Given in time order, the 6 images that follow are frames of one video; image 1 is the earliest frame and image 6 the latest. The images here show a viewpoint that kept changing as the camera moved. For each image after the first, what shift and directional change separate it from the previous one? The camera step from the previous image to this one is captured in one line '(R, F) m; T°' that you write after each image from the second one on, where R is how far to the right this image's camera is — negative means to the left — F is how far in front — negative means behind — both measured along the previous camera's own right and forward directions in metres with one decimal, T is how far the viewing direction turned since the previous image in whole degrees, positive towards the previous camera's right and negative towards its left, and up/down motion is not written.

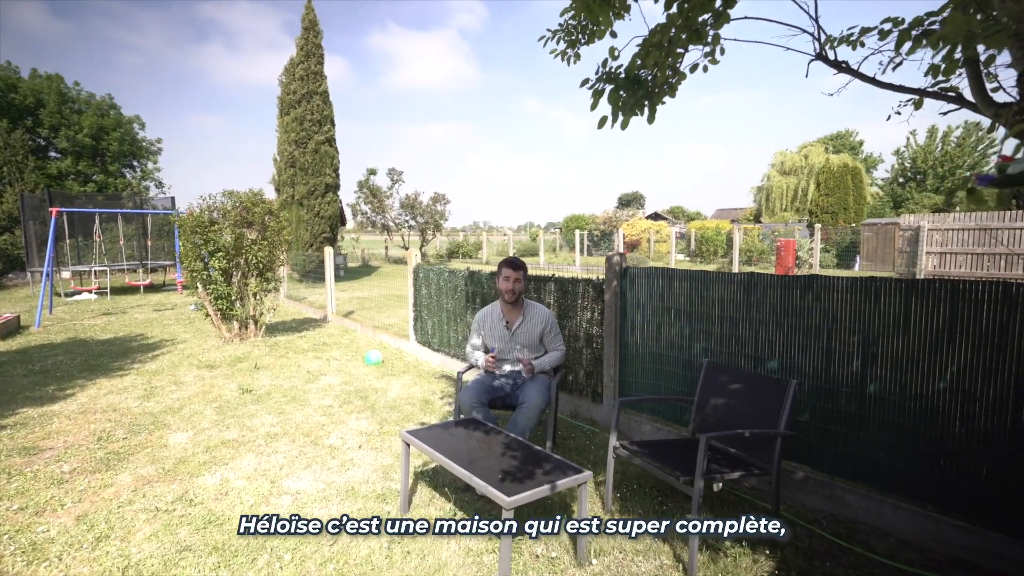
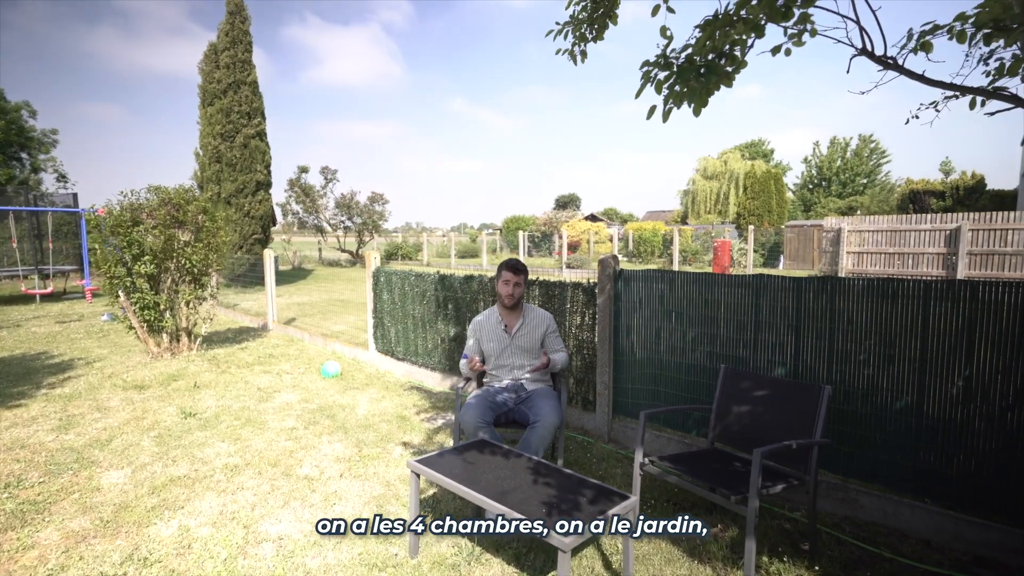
(-0.6, +0.4) m; +8°
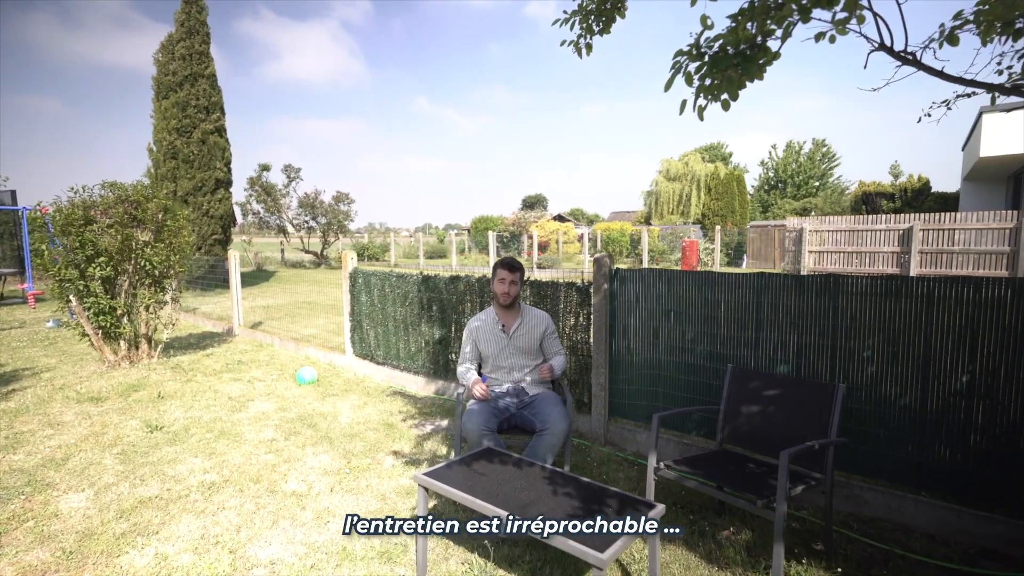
(-0.3, +0.2) m; +4°
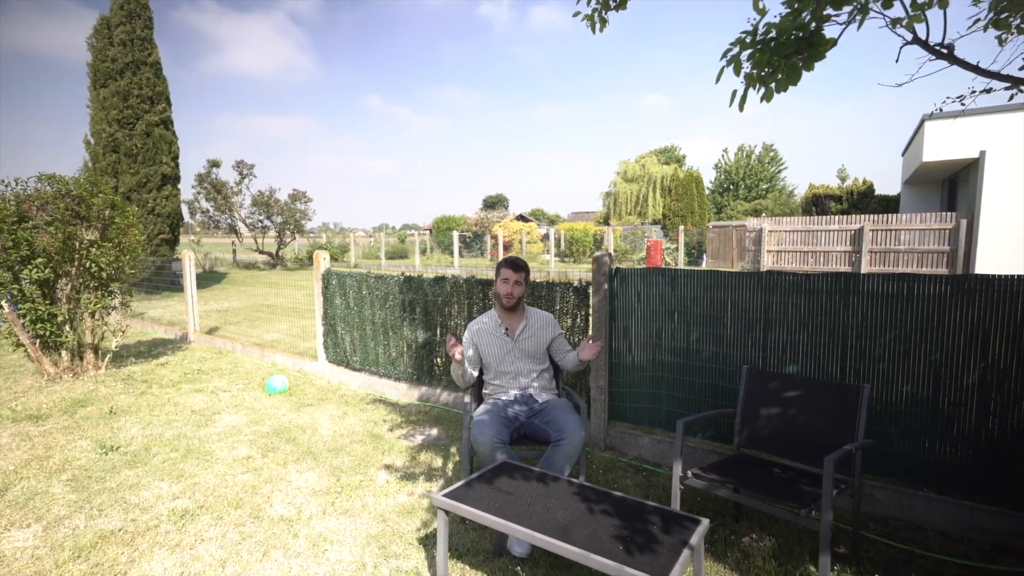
(-0.4, +0.3) m; +5°
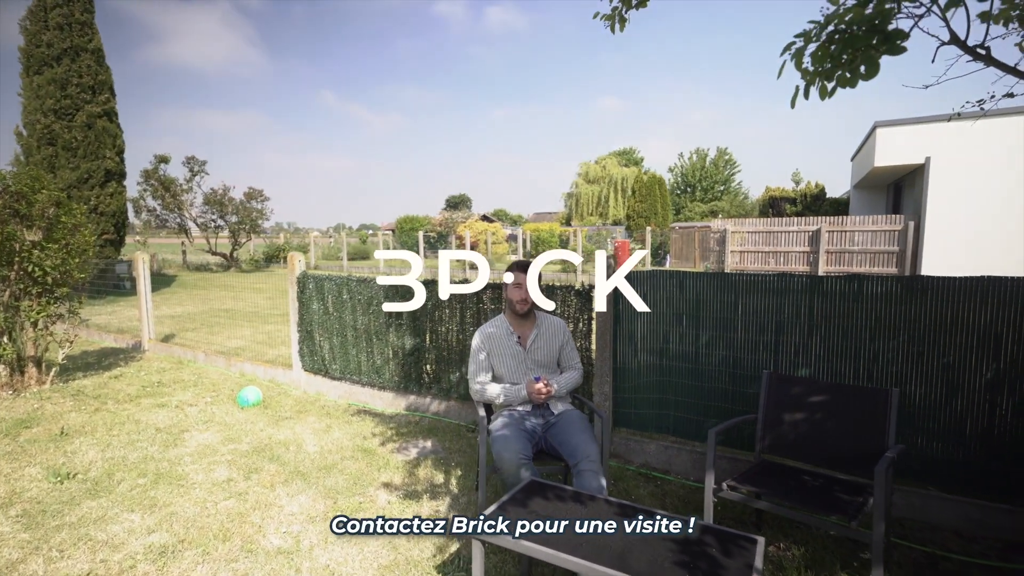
(-0.4, +0.3) m; +5°
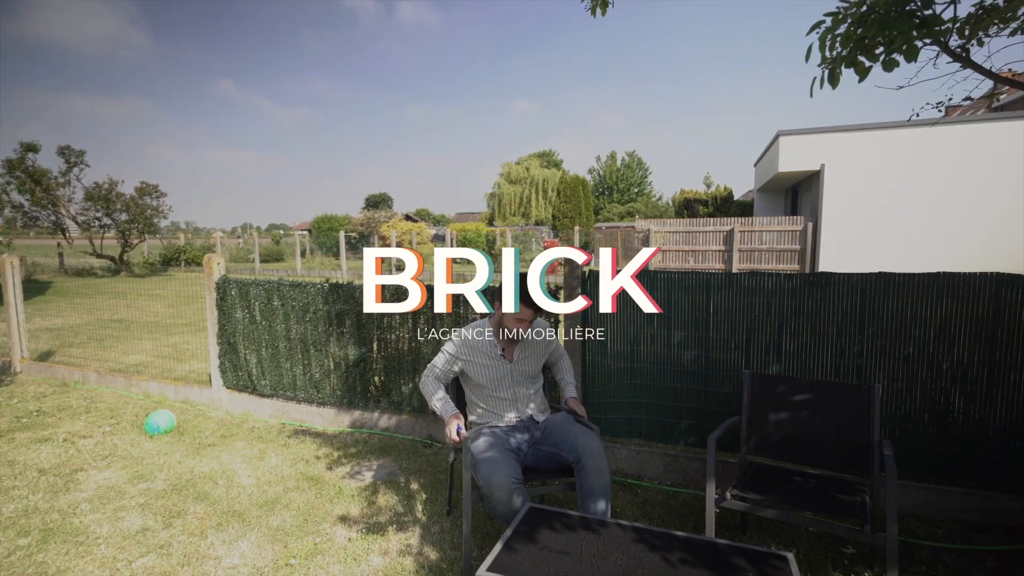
(-0.3, +0.4) m; +9°
